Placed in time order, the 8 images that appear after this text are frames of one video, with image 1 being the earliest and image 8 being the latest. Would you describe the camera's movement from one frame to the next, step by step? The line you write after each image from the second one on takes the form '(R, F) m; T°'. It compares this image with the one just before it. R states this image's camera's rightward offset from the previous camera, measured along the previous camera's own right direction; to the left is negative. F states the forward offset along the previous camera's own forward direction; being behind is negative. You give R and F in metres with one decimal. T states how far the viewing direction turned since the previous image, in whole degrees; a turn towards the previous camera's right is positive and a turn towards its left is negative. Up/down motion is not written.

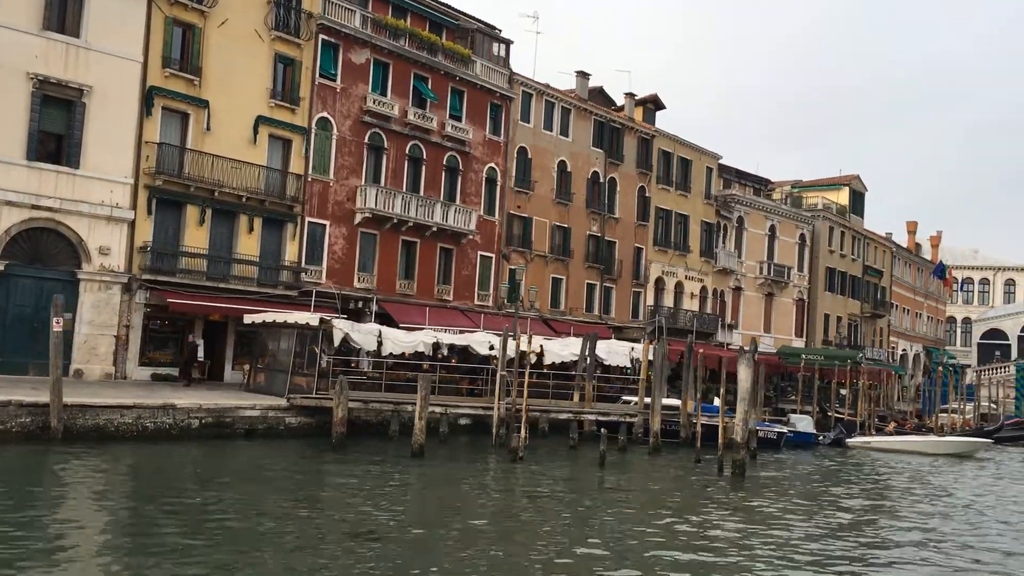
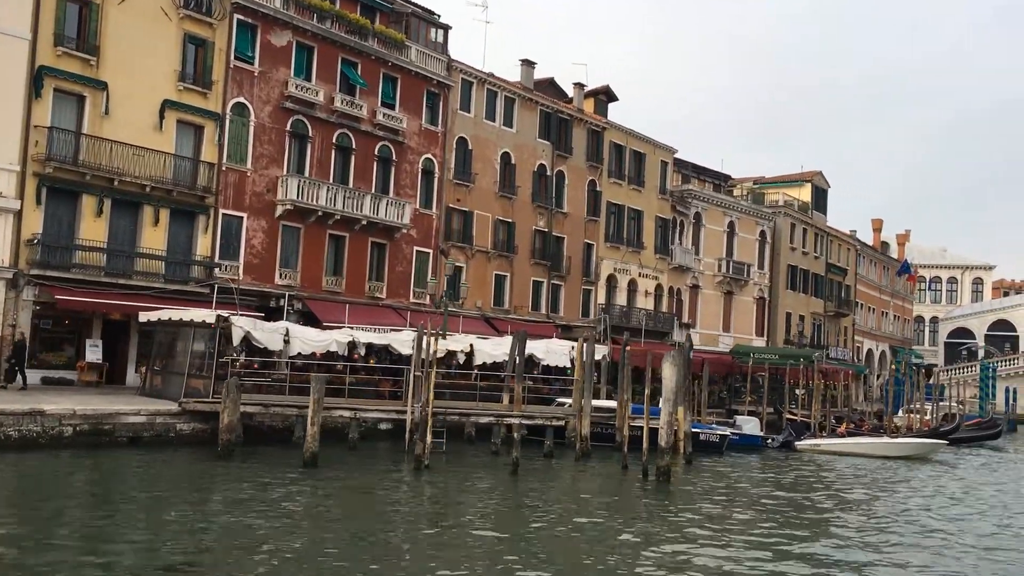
(+1.8, +2.1) m; +1°
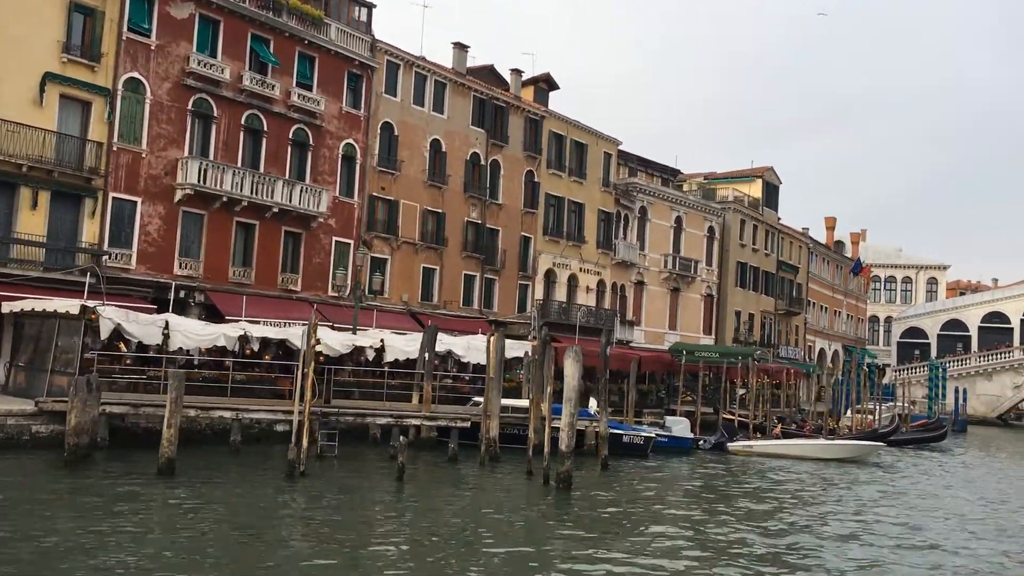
(+1.8, +2.1) m; +2°
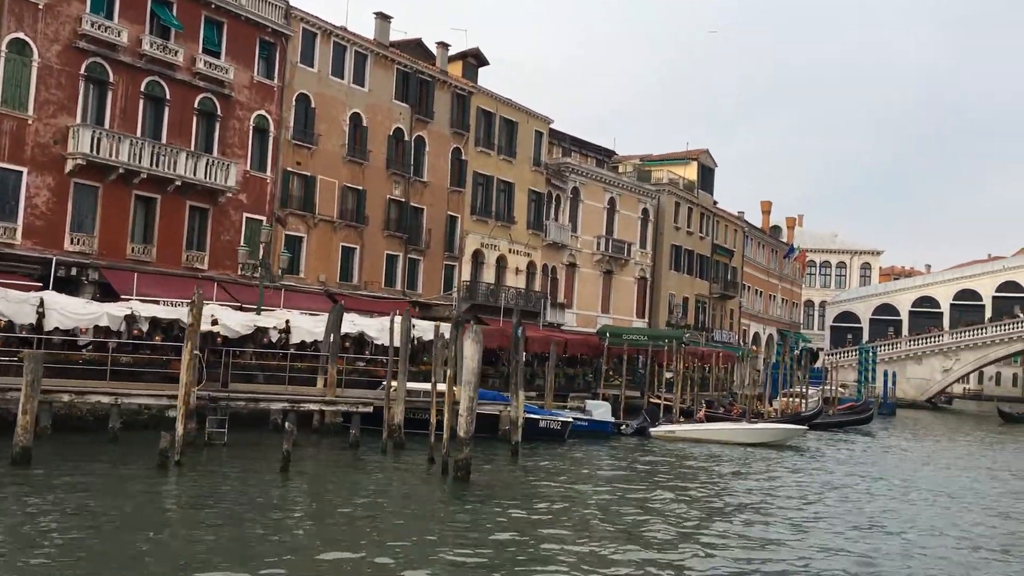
(+1.0, +1.3) m; +3°
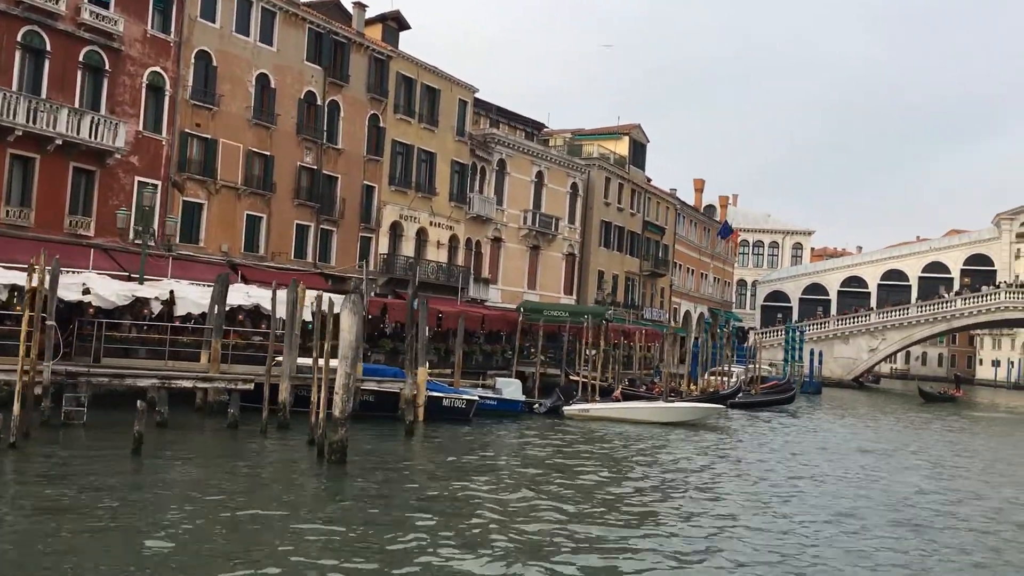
(+1.1, +1.6) m; +4°
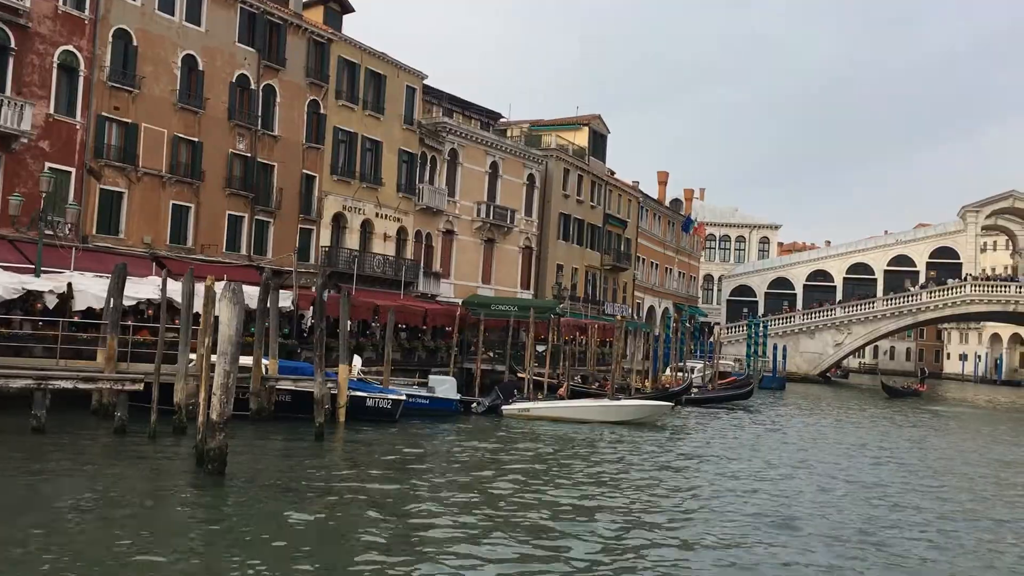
(+1.3, +1.9) m; +2°
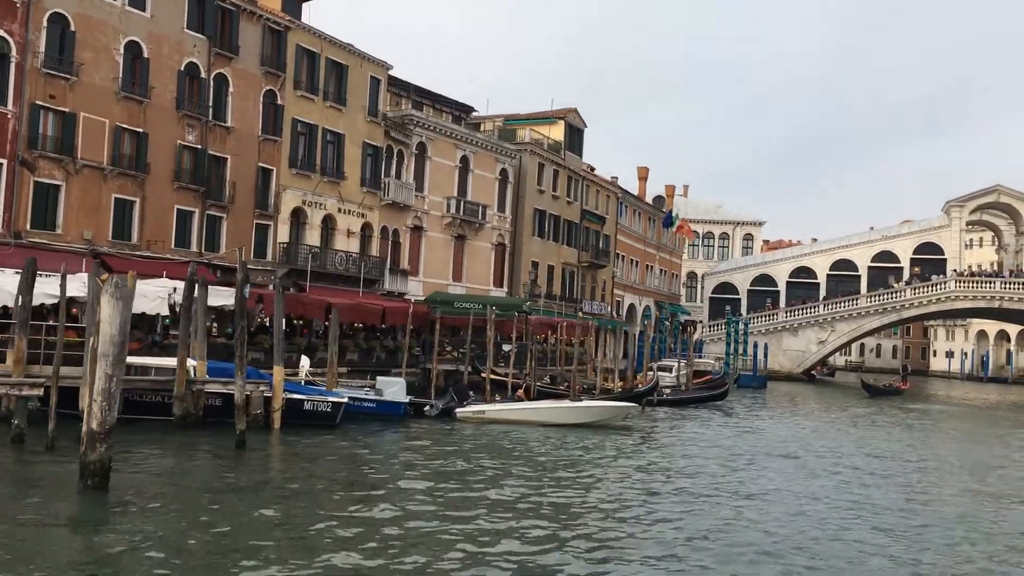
(+1.1, +1.6) m; +1°
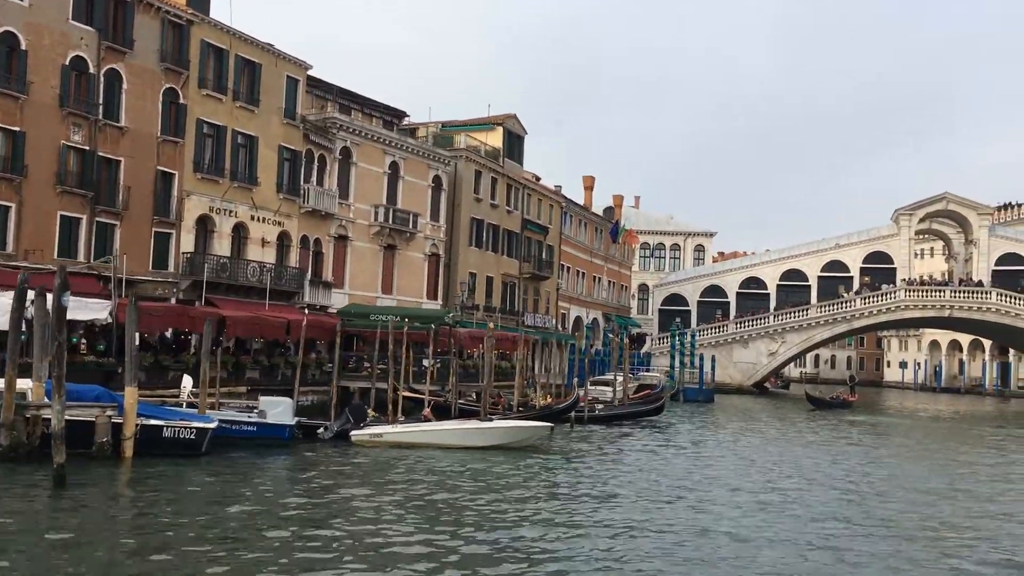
(+1.7, +2.6) m; +2°
